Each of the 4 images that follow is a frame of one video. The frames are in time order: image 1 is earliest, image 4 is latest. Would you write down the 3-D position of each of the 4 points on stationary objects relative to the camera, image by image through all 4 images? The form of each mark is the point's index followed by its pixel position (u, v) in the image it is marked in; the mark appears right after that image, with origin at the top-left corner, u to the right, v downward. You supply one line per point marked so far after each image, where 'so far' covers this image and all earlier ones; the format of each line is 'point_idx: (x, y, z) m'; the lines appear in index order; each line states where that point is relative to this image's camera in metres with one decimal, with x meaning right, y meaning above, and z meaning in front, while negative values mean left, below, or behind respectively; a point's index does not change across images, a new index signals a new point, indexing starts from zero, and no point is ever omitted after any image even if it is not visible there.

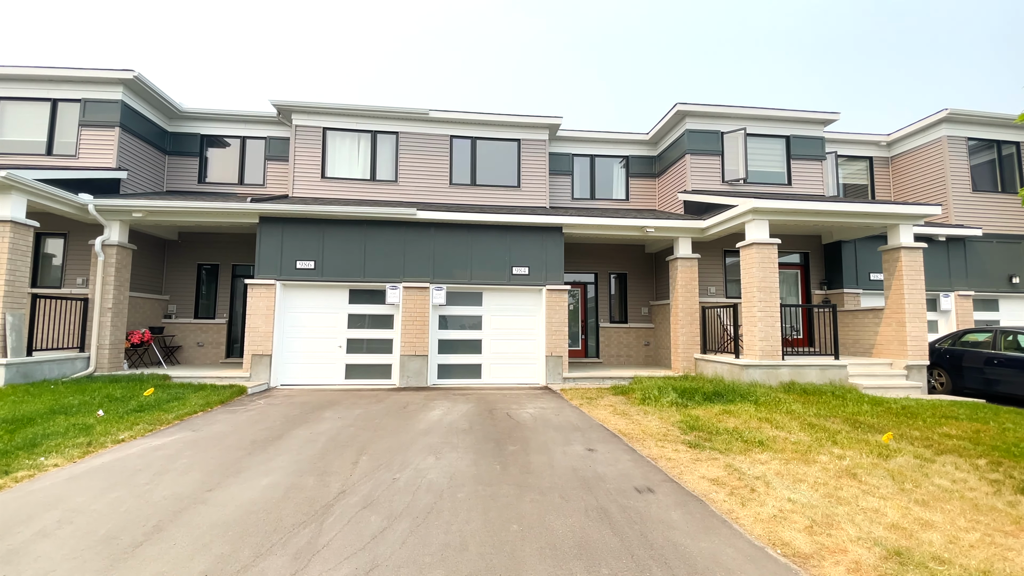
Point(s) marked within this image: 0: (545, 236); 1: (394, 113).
0: (+0.8, +1.2, +11.2) m
1: (-3.0, +4.4, +12.2) m
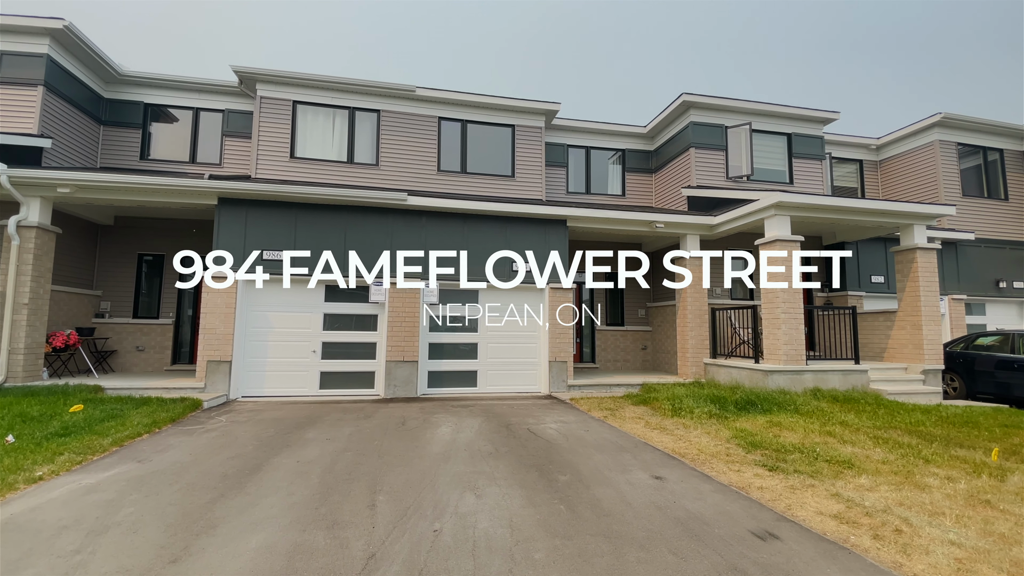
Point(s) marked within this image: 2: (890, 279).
0: (+0.8, +1.2, +10.2) m
1: (-3.1, +4.5, +10.9) m
2: (+9.4, +0.2, +12.0) m
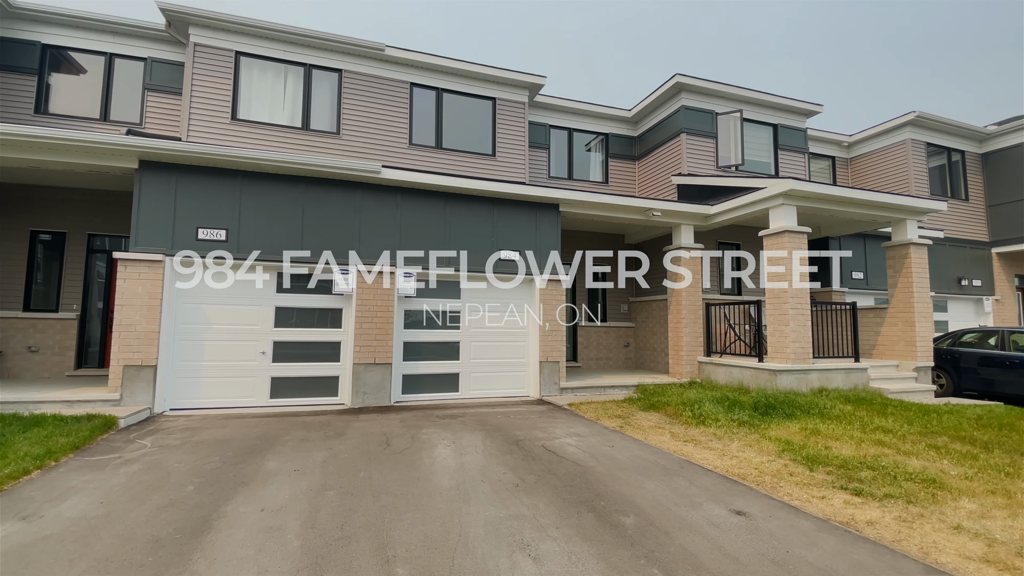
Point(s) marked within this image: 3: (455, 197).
0: (+0.5, +1.4, +9.1) m
1: (-3.4, +4.7, +9.4) m
2: (+8.9, +0.3, +12.0) m
3: (-1.0, +1.6, +8.6) m
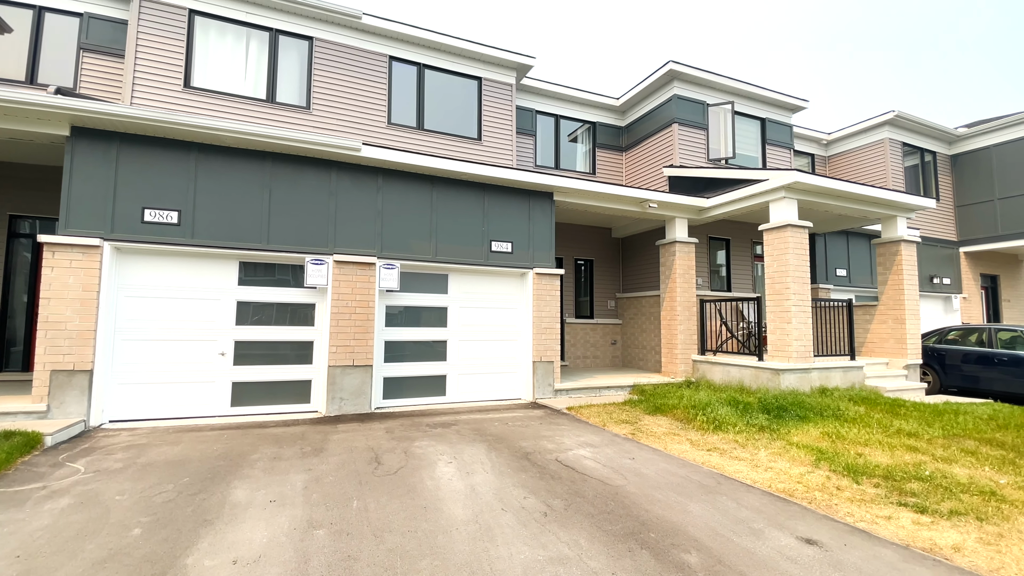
0: (+0.3, +1.5, +8.5) m
1: (-3.5, +4.8, +8.4) m
2: (+8.4, +0.4, +12.0) m
3: (-1.1, +1.7, +7.8) m
